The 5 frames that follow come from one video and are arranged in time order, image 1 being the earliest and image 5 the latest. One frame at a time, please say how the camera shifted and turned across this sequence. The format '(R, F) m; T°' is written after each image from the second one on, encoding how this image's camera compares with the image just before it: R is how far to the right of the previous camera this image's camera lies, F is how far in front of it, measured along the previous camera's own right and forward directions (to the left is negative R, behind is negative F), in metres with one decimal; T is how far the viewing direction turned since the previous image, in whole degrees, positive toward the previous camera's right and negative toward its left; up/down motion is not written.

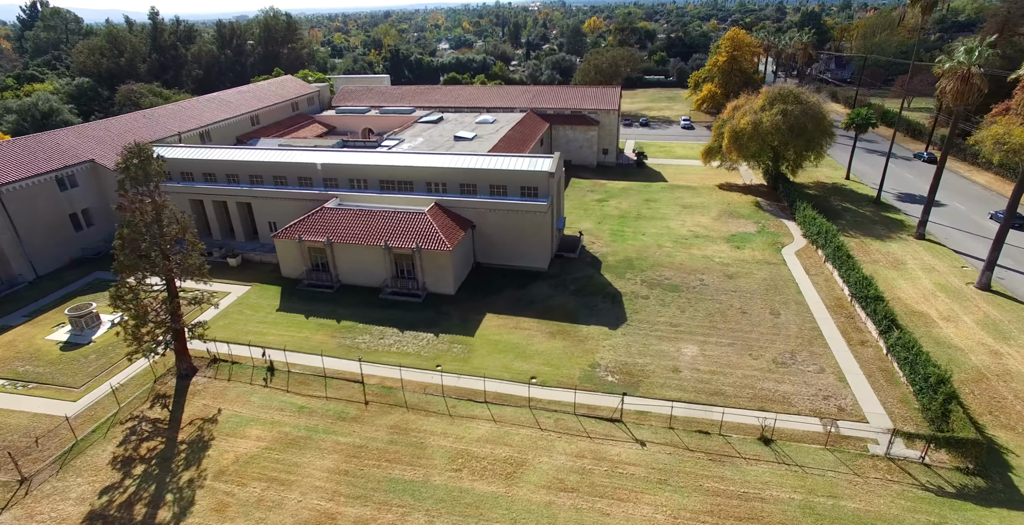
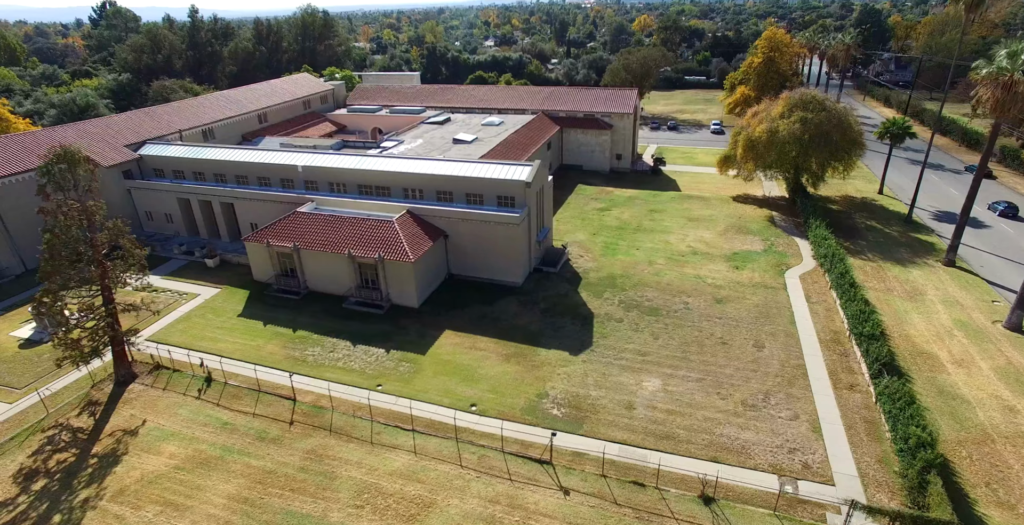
(+4.2, +1.9) m; -5°
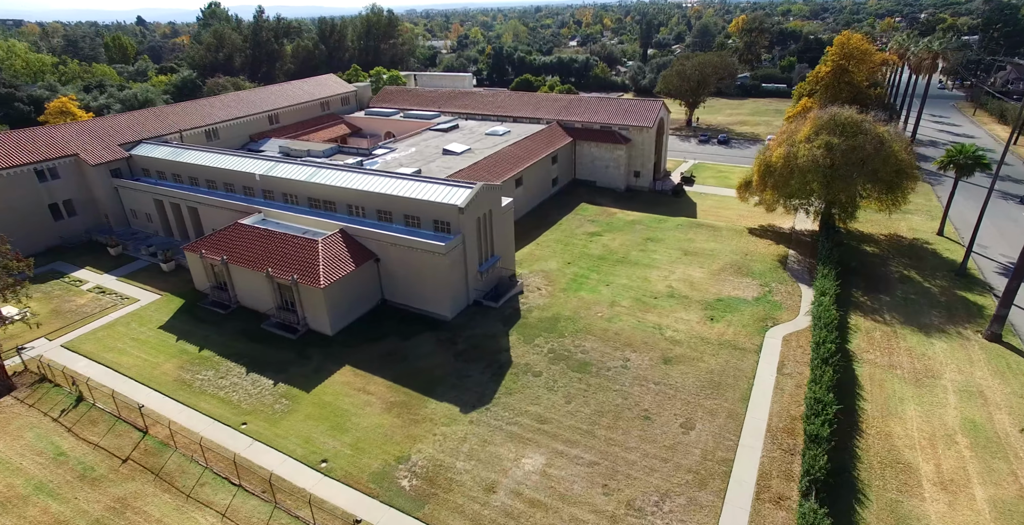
(+7.8, +3.8) m; -9°
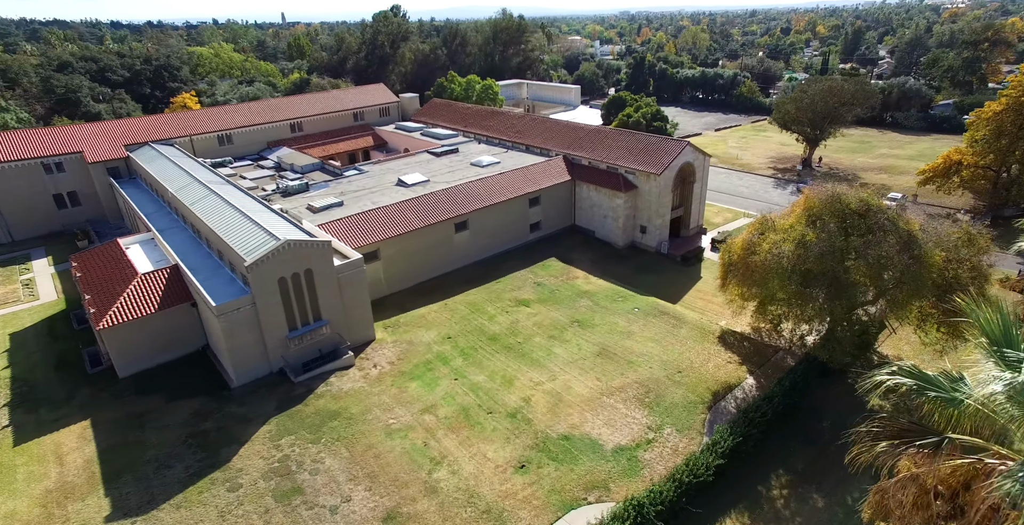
(+15.4, +8.9) m; -19°
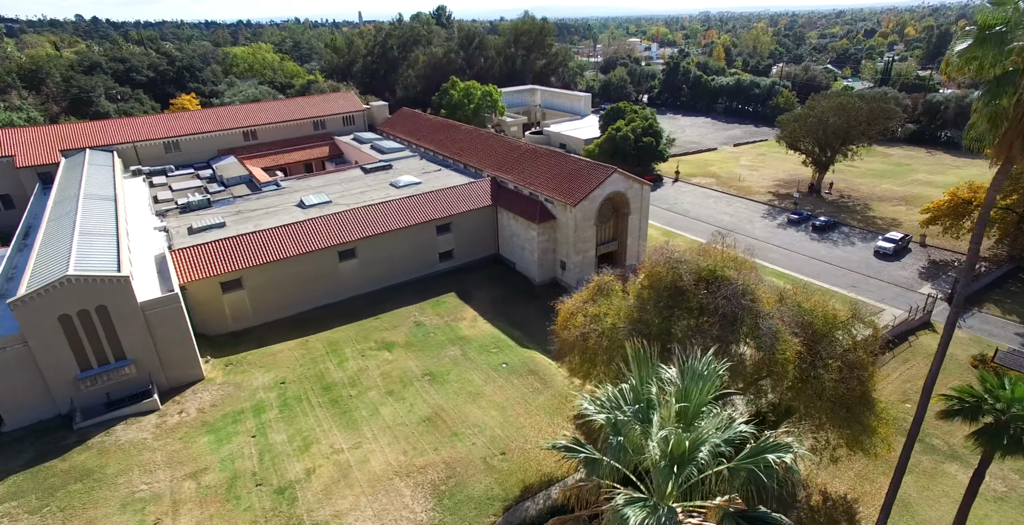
(+10.3, +4.2) m; -7°
